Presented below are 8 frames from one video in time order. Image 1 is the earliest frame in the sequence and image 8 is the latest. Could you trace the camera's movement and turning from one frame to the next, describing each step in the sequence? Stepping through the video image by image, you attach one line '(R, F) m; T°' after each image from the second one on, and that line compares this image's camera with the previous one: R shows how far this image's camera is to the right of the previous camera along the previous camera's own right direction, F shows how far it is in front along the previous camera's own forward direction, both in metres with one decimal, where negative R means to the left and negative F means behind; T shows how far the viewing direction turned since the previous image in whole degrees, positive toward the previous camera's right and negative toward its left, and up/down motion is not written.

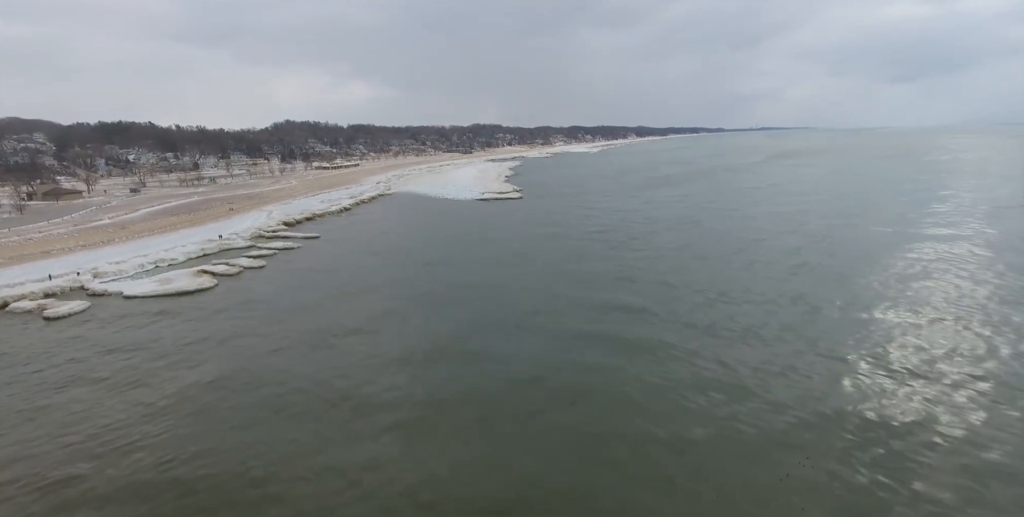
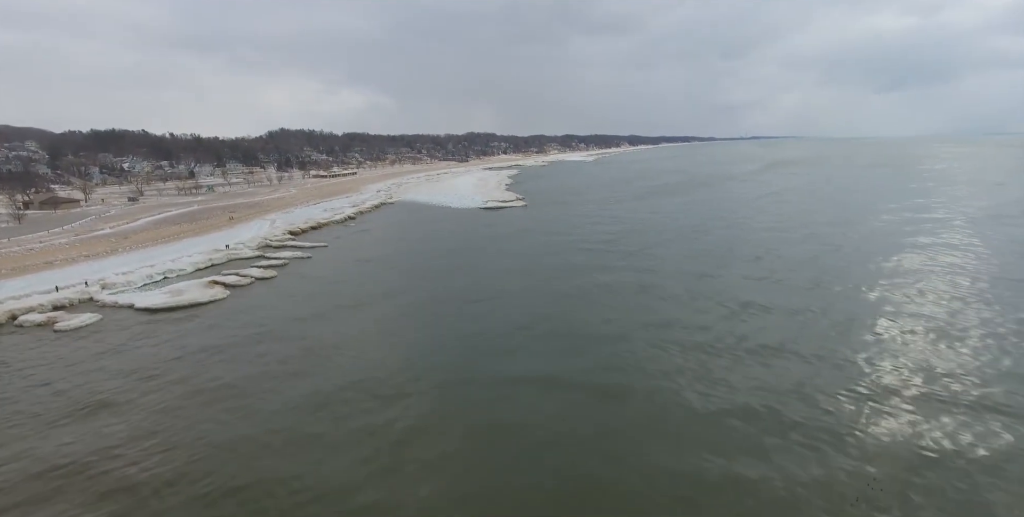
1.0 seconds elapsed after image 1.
(-1.0, +0.3) m; +1°
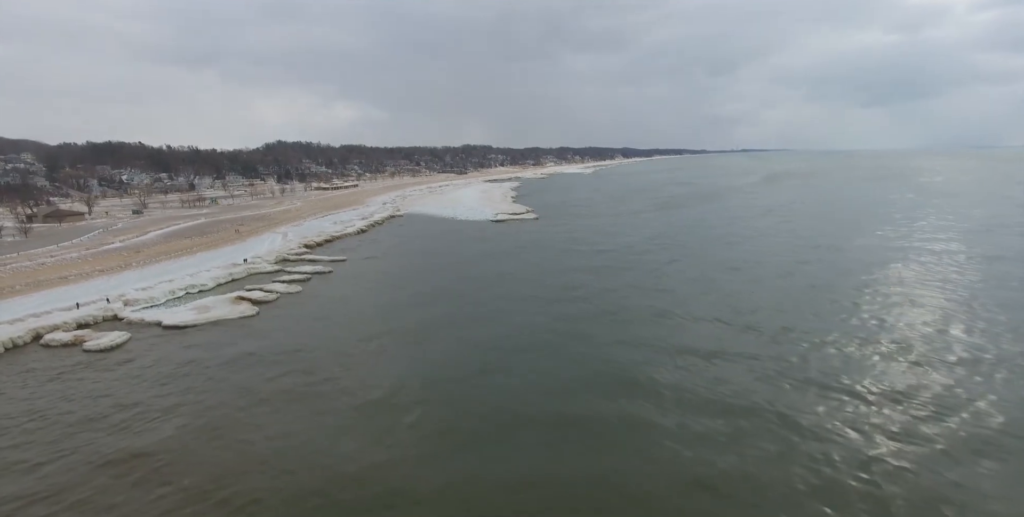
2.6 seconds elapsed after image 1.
(-1.5, +0.4) m; +1°
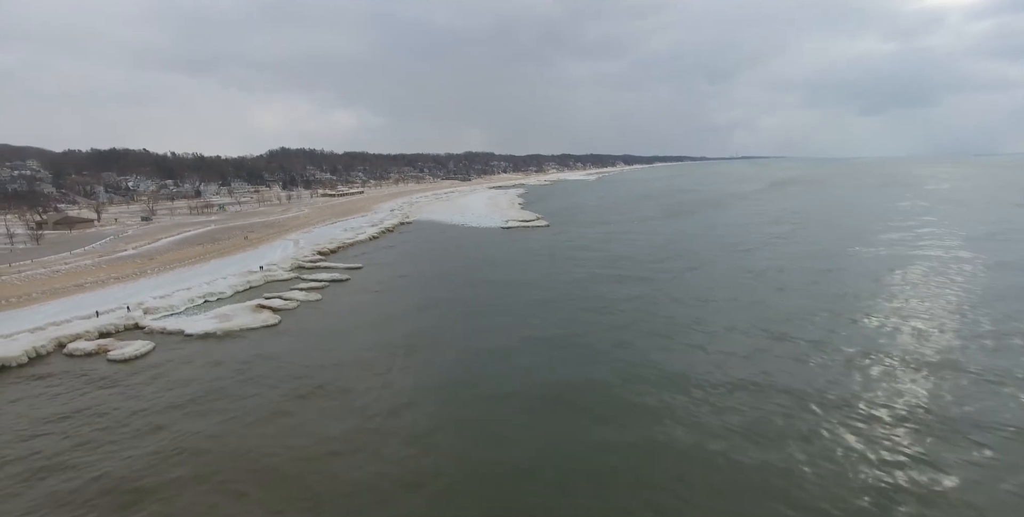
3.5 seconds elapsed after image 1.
(-0.9, +0.2) m; 0°
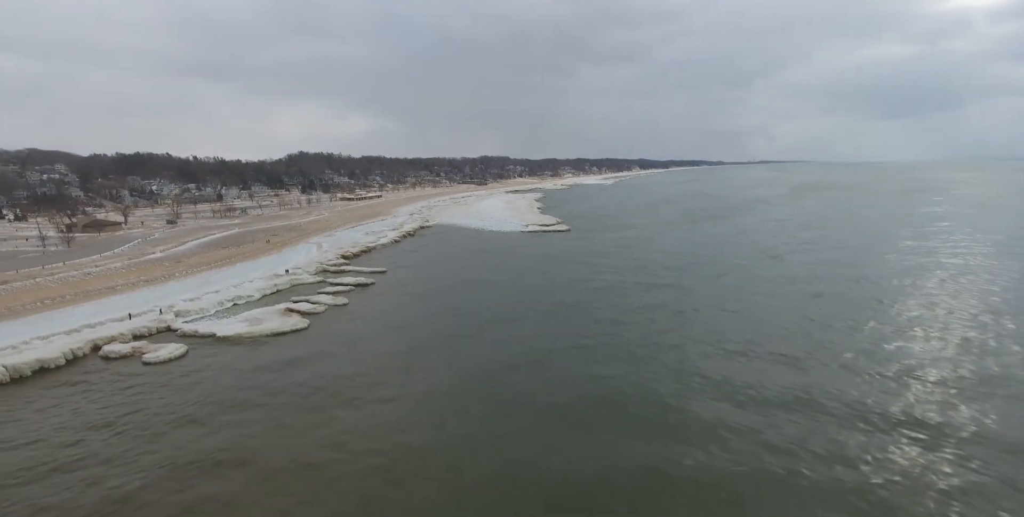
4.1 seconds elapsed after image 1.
(-0.5, +0.2) m; -1°
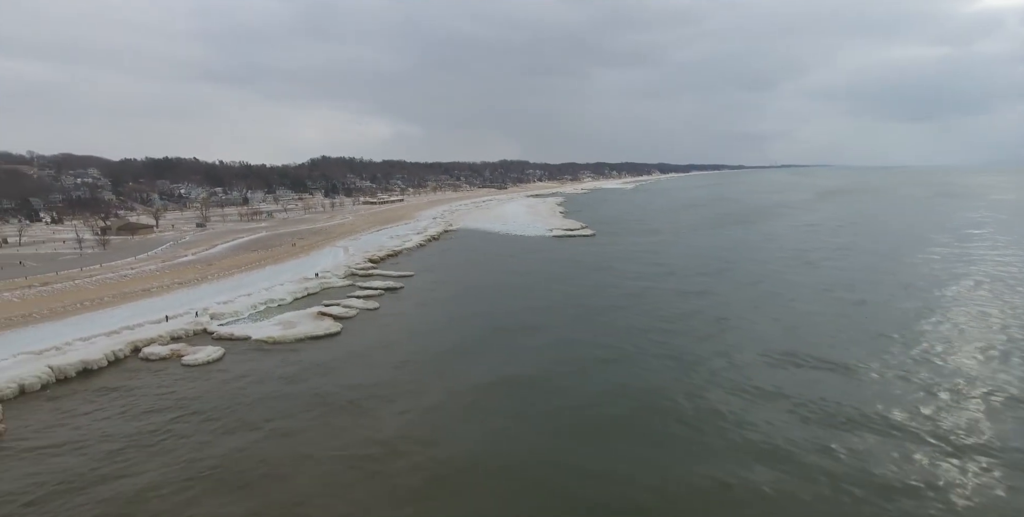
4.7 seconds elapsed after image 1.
(-0.5, +0.2) m; -2°
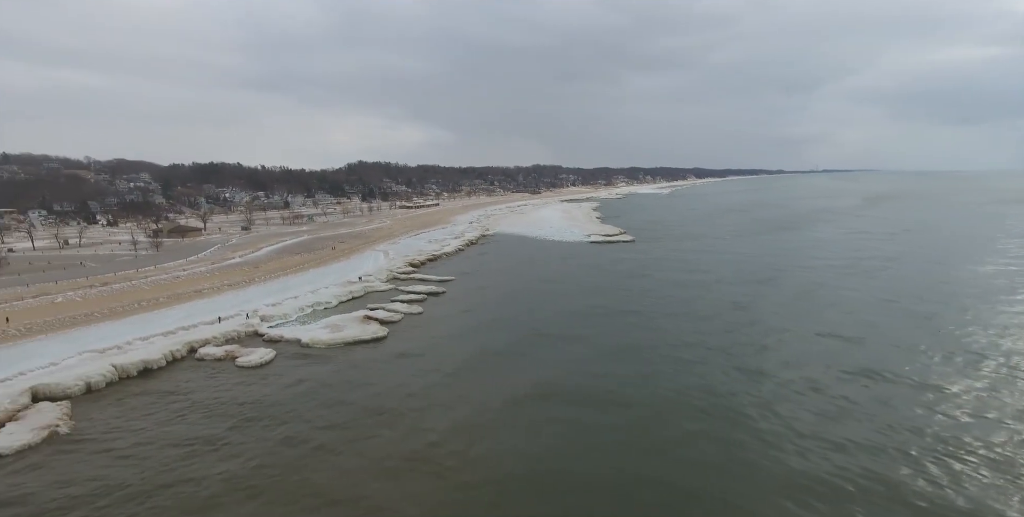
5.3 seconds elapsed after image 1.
(-0.5, +0.2) m; -3°
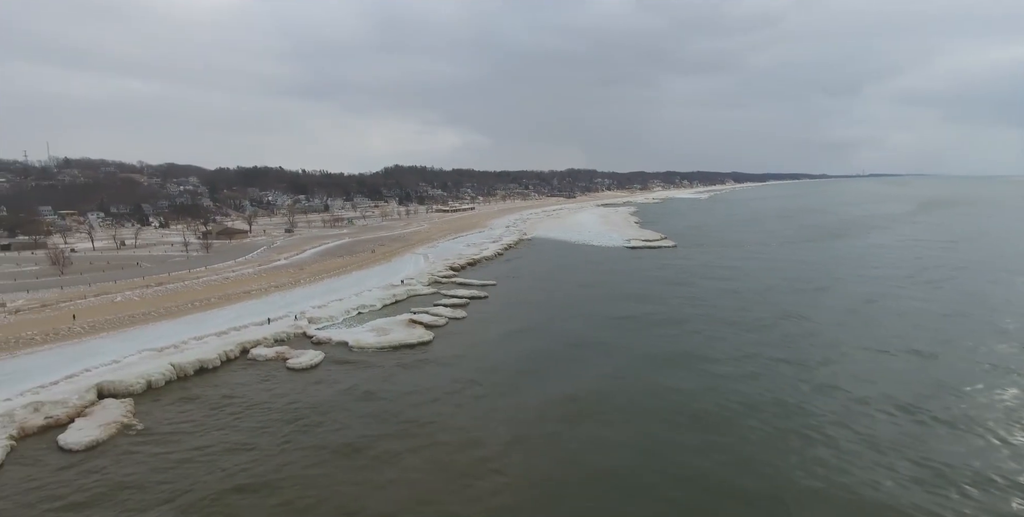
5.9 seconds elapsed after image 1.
(-0.5, +0.2) m; -3°
